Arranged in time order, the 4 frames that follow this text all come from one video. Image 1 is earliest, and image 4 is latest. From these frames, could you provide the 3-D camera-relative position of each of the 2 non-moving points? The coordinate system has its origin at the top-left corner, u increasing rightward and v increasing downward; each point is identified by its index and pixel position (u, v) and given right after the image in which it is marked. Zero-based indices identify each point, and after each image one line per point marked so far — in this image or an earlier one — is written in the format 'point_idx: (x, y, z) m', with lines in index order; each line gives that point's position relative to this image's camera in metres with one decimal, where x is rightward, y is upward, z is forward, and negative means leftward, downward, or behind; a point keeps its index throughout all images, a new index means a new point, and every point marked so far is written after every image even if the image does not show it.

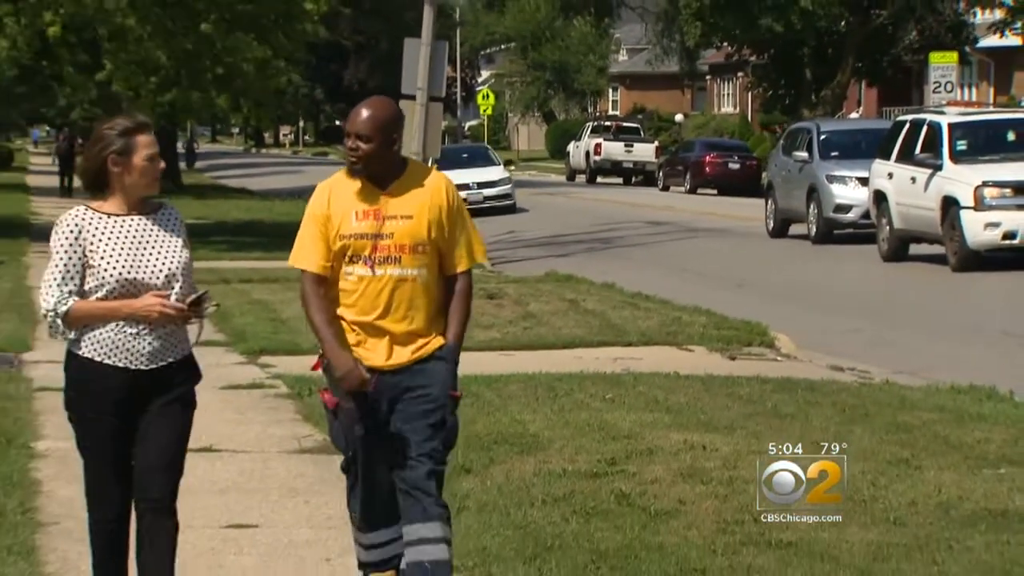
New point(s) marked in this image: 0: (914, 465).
0: (+2.8, -1.2, +8.0) m
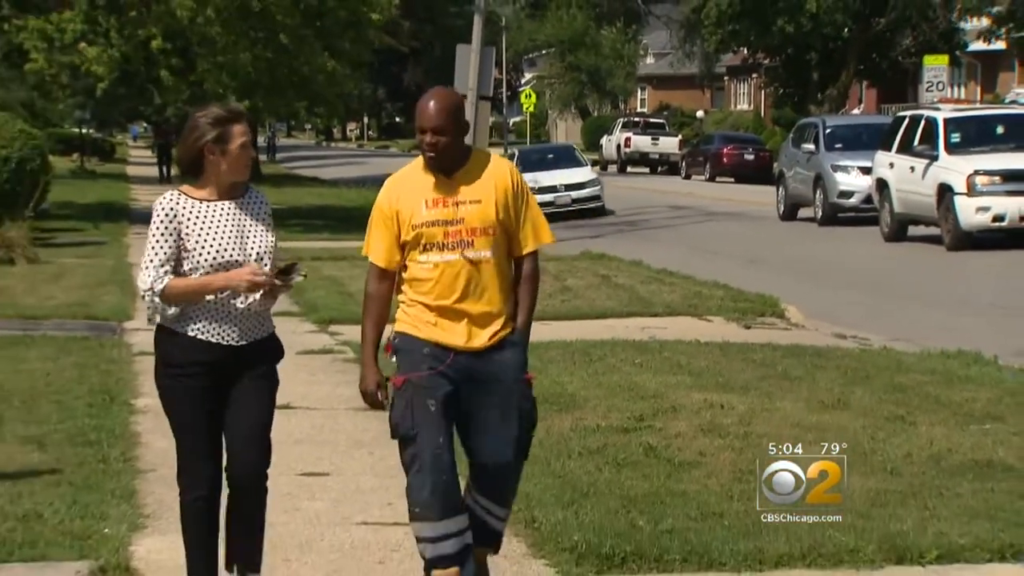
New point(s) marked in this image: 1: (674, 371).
0: (+3.1, -1.0, +8.9) m
1: (+1.4, -0.8, +10.1) m
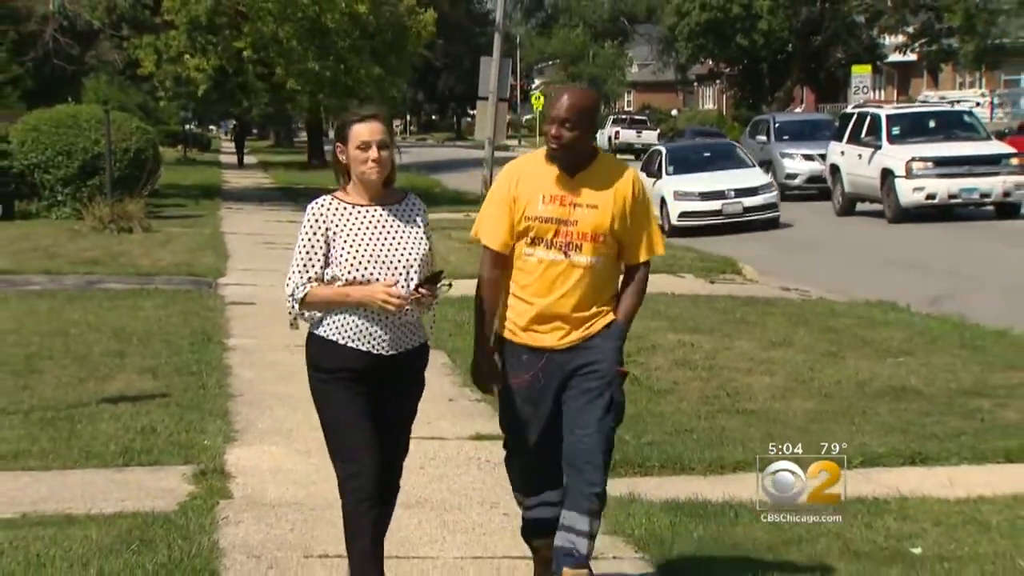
0: (+3.2, -0.7, +11.1) m
1: (+1.6, -0.4, +12.3) m
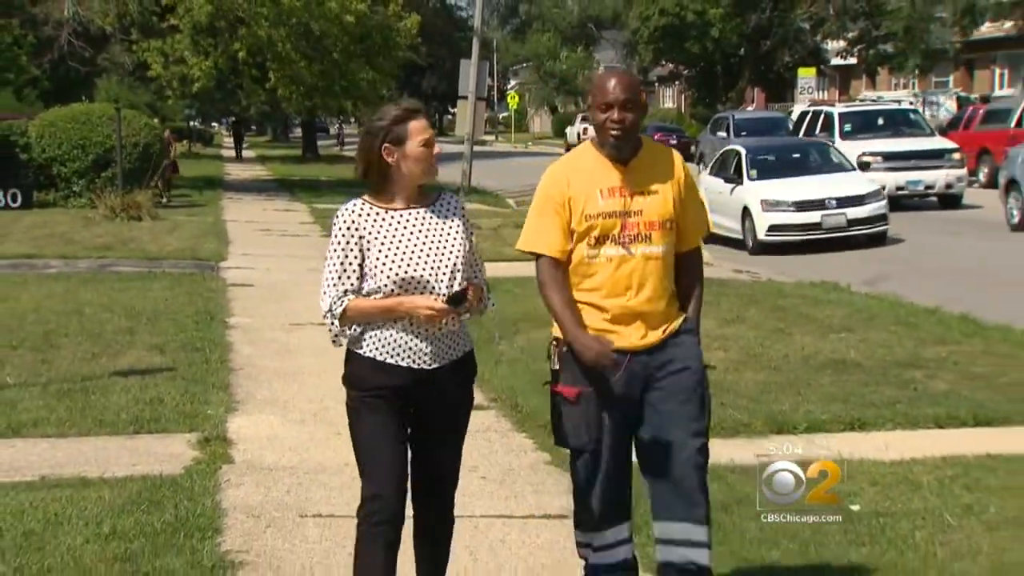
0: (+3.0, -0.5, +12.2) m
1: (+1.3, -0.2, +13.4) m
